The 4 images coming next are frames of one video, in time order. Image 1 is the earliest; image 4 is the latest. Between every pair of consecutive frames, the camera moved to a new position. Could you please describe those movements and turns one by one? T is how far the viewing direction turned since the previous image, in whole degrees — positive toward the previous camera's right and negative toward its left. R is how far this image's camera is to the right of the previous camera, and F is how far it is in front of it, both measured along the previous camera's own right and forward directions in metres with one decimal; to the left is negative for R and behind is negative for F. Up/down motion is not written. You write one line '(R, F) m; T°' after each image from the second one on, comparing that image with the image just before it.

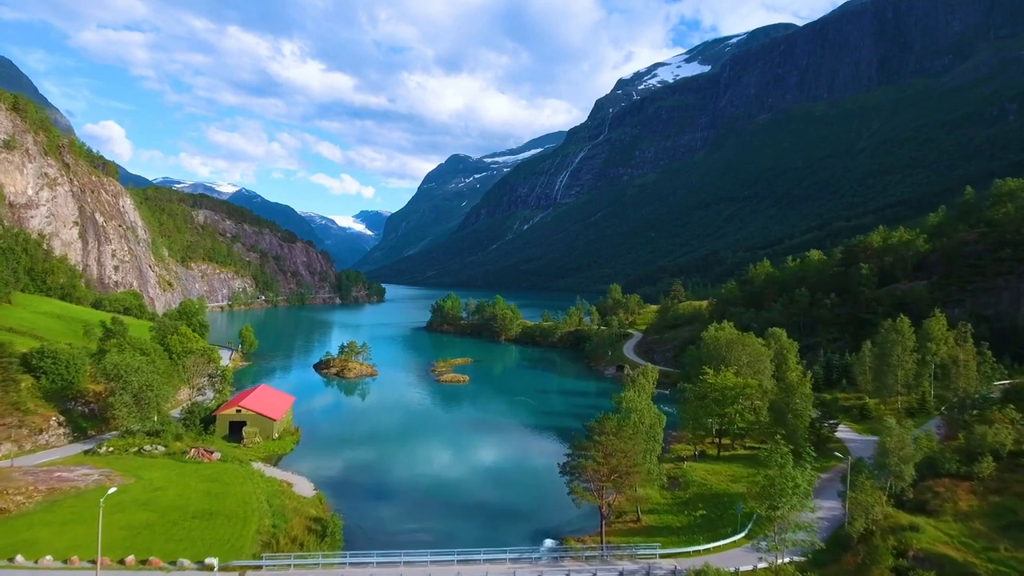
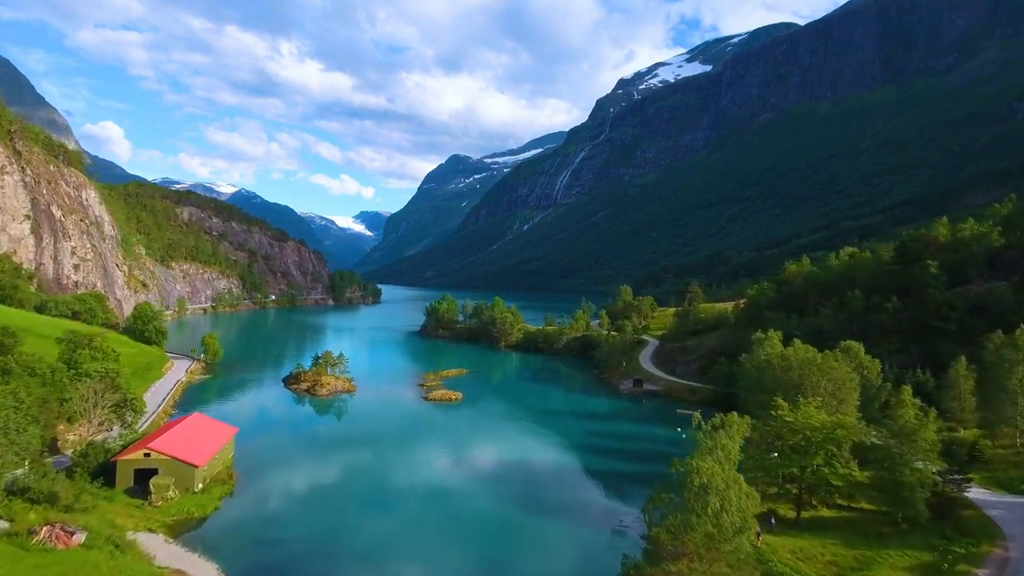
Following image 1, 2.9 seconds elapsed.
(-0.1, +11.6) m; 0°
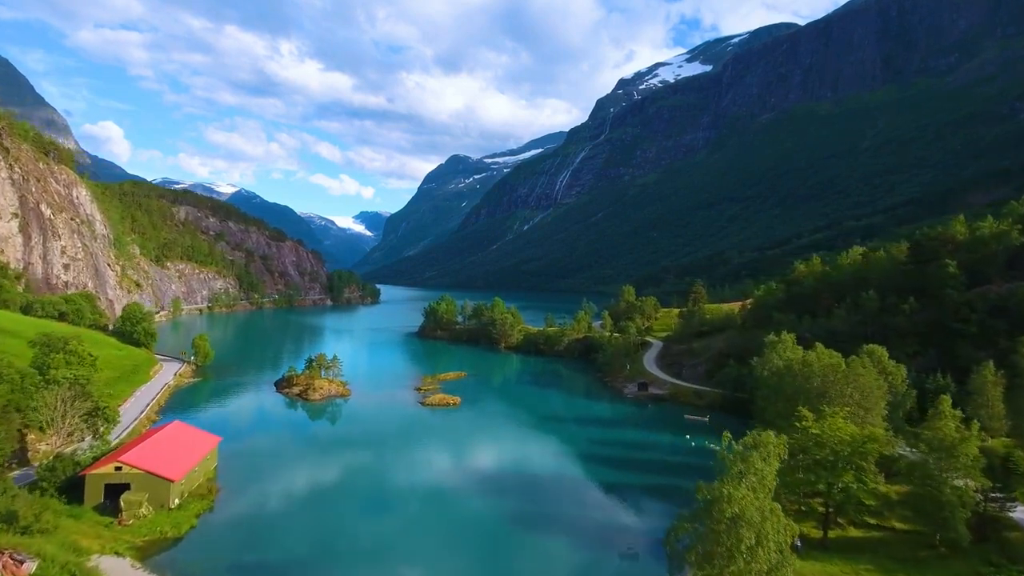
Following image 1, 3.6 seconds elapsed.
(-0.1, +2.6) m; 0°
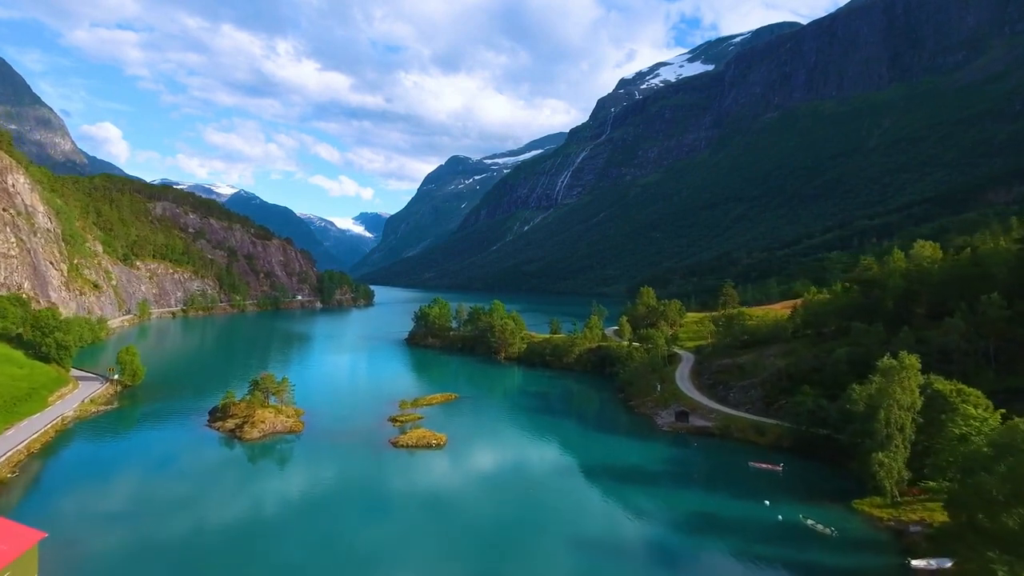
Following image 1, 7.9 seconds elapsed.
(-0.3, +15.6) m; 0°
